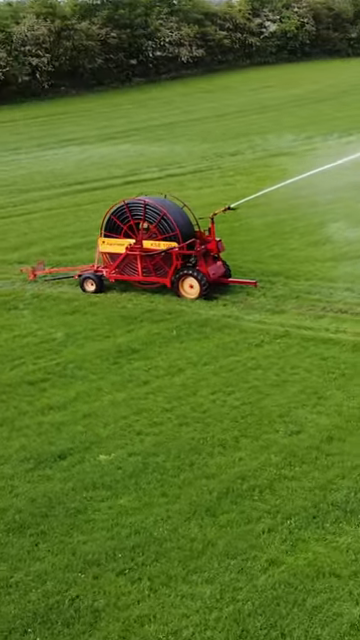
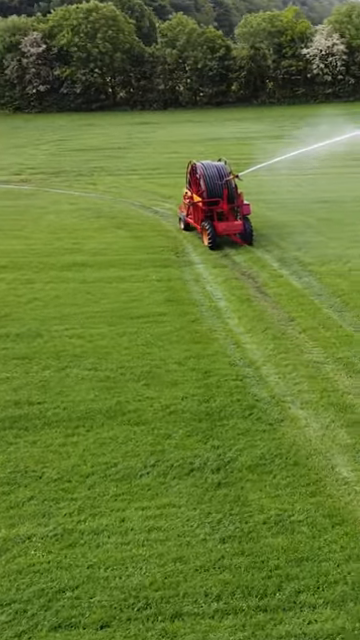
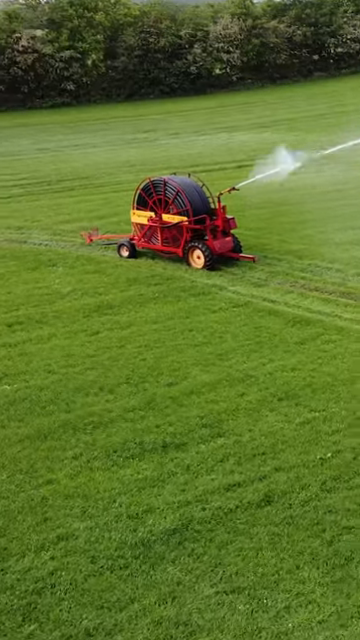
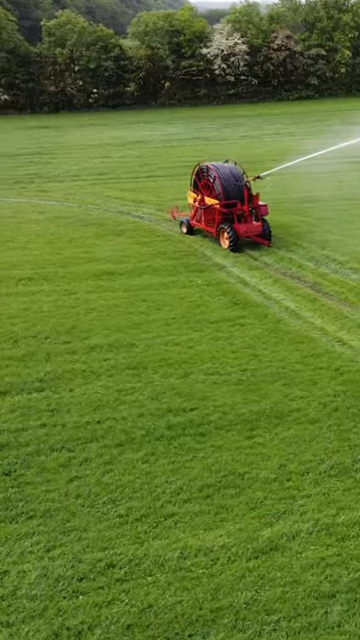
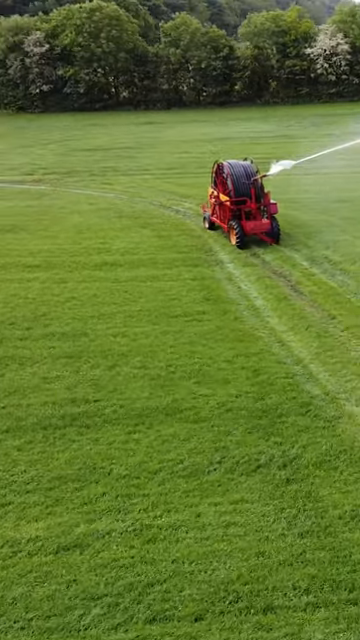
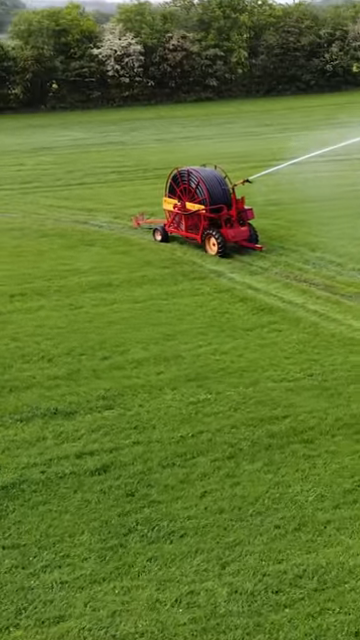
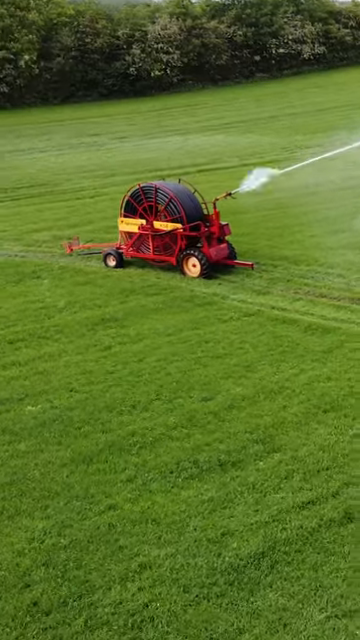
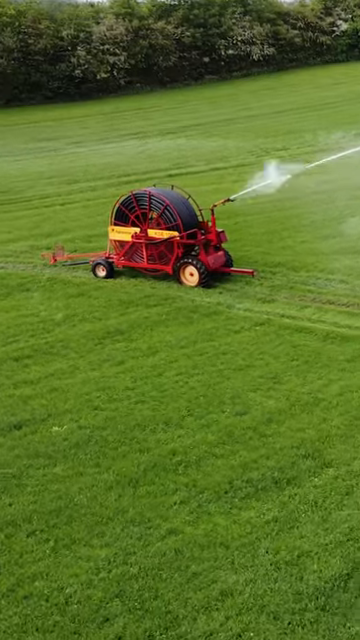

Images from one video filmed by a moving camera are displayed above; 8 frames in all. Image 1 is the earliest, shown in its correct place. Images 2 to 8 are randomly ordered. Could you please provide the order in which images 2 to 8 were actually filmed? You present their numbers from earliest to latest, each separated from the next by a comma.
8, 7, 3, 6, 4, 5, 2
